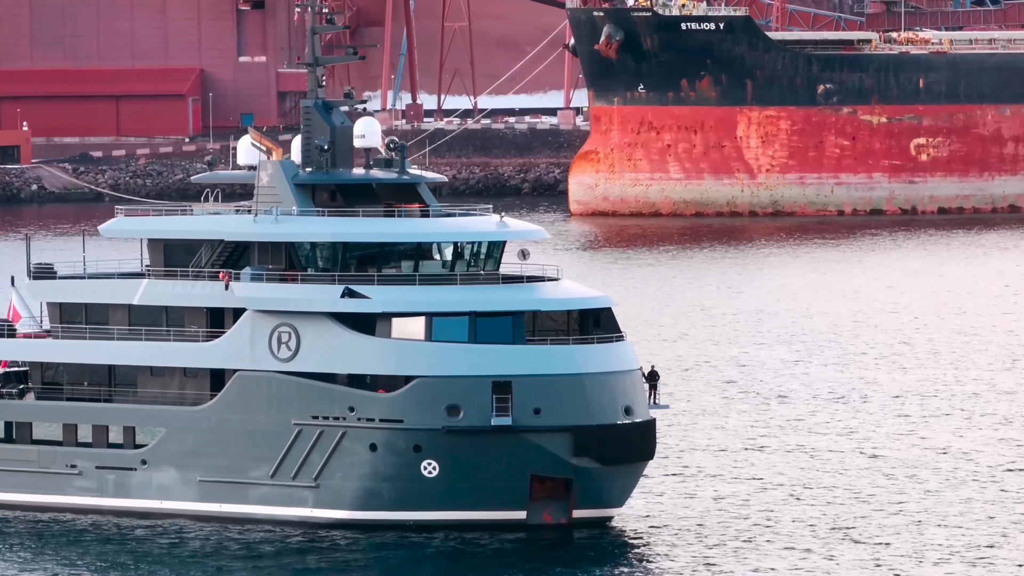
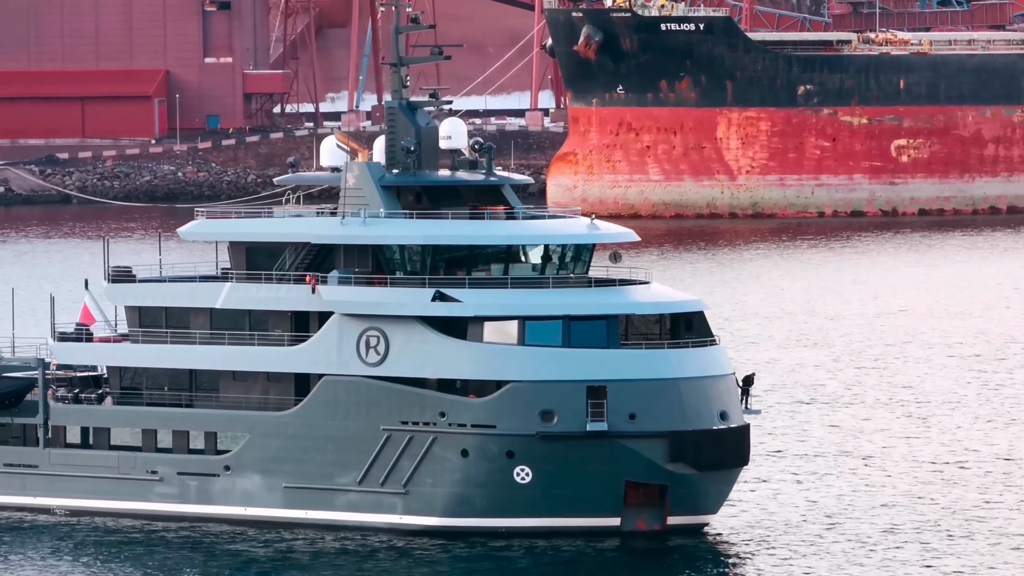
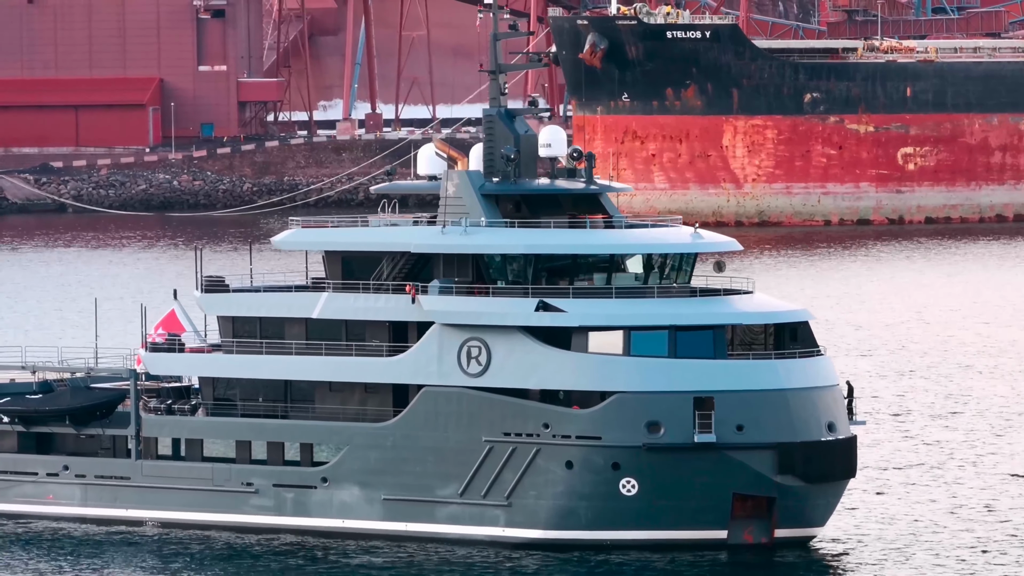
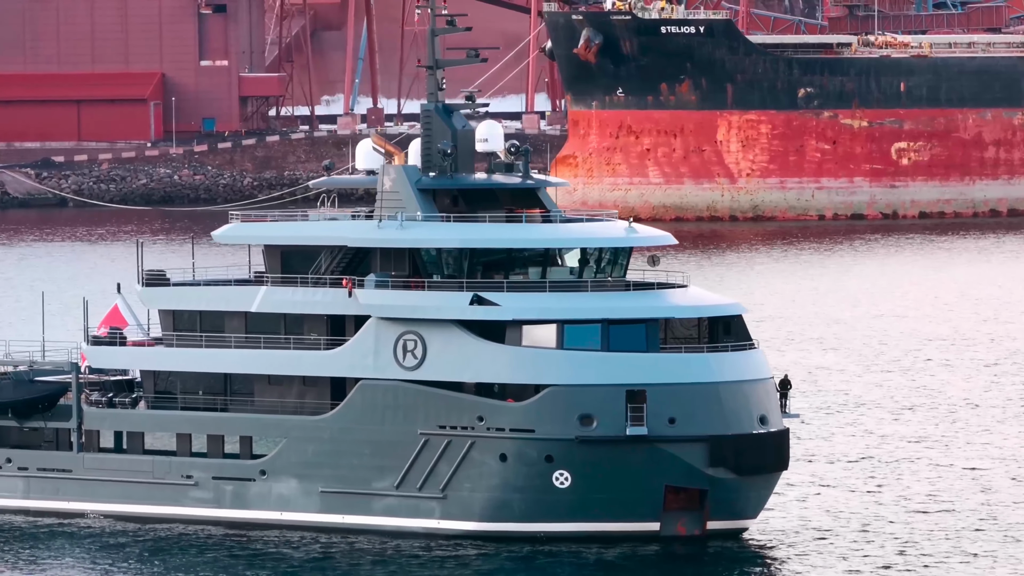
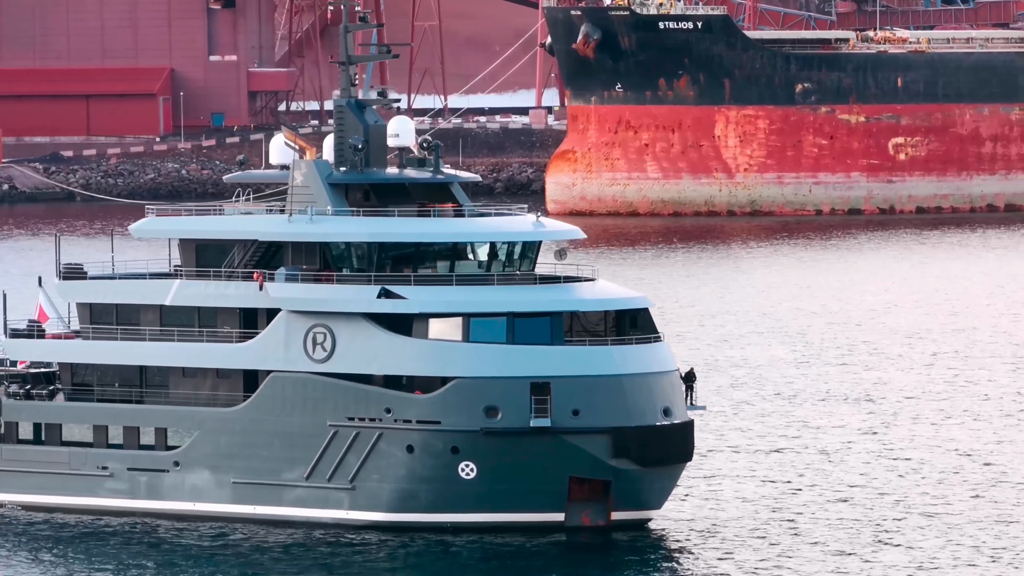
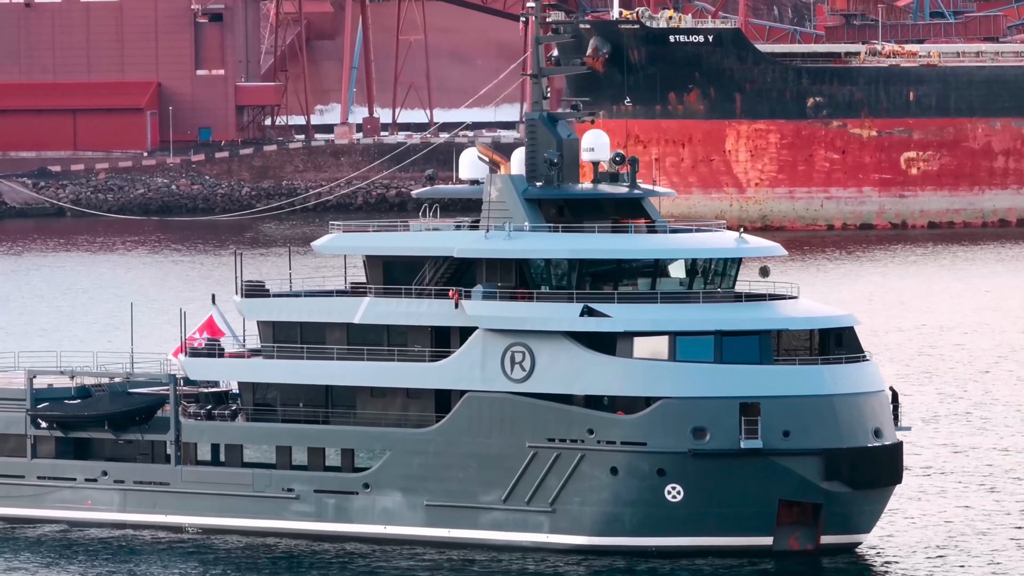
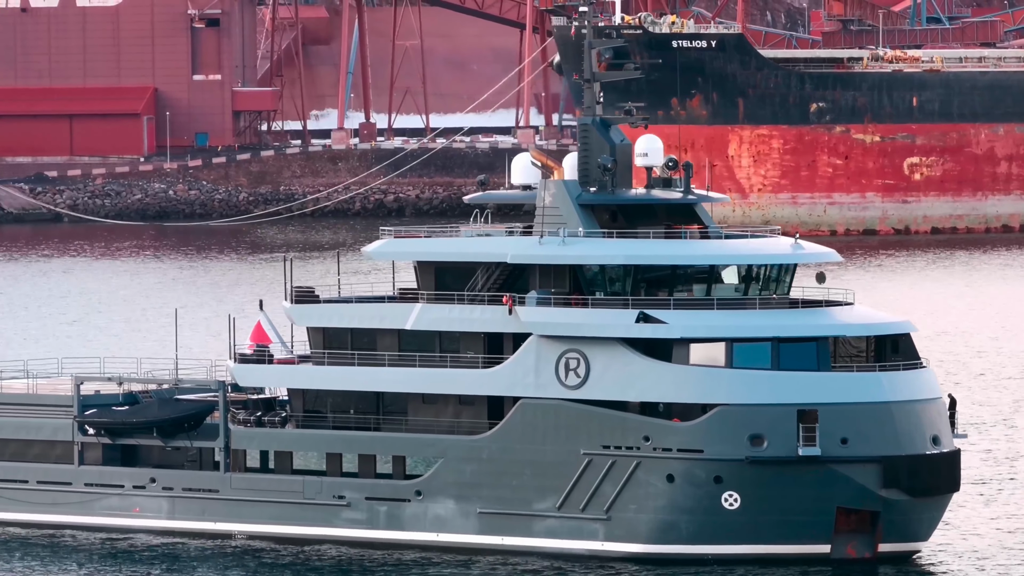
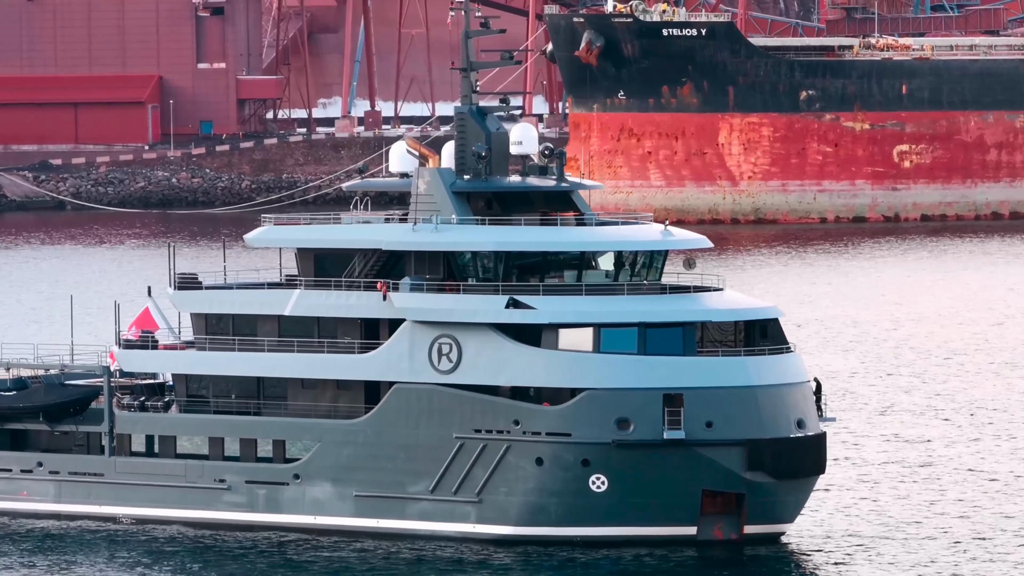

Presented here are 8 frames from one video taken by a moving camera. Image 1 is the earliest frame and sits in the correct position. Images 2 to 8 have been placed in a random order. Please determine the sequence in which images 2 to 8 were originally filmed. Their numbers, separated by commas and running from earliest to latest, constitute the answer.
5, 2, 4, 8, 3, 6, 7
